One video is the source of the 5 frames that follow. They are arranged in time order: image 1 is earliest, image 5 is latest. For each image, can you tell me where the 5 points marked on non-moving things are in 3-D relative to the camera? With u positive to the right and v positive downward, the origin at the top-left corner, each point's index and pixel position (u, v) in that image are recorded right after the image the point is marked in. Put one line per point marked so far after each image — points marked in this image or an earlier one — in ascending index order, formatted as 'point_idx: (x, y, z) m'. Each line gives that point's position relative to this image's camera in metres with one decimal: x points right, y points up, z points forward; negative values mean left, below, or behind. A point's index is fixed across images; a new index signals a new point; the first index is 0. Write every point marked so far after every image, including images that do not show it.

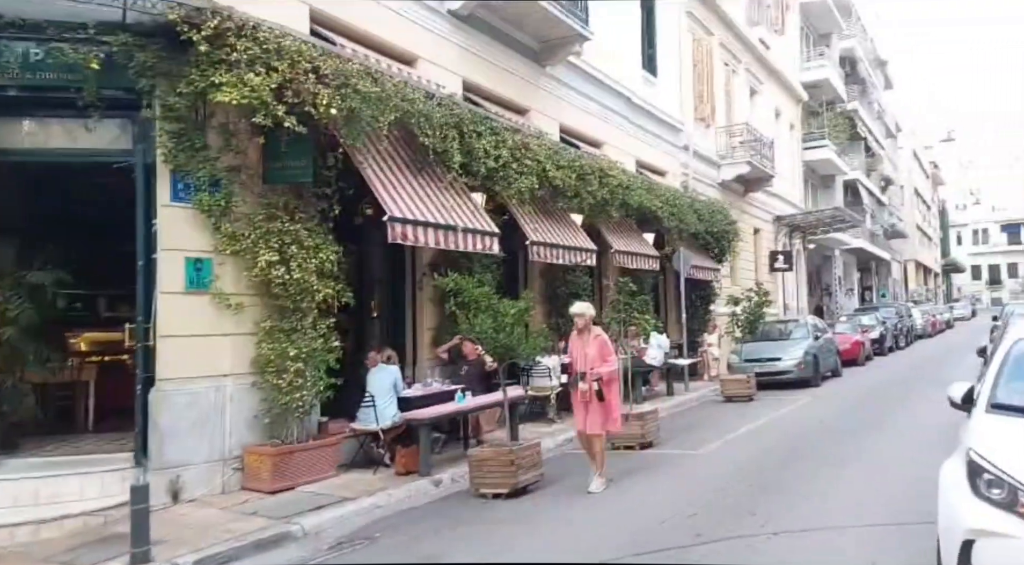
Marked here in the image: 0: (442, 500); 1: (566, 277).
0: (-0.7, -2.3, +8.3) m
1: (+1.0, +0.1, +14.9) m
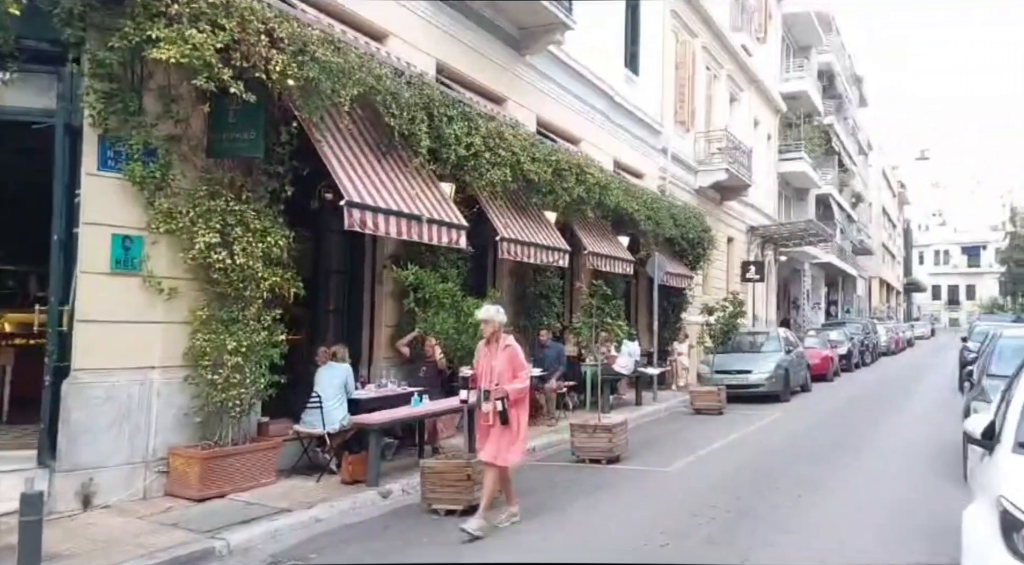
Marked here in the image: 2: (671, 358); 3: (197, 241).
0: (-1.2, -2.2, +7.5) m
1: (+0.4, +0.1, +14.2) m
2: (+3.9, -1.8, +19.3) m
3: (-3.0, +0.4, +7.5) m
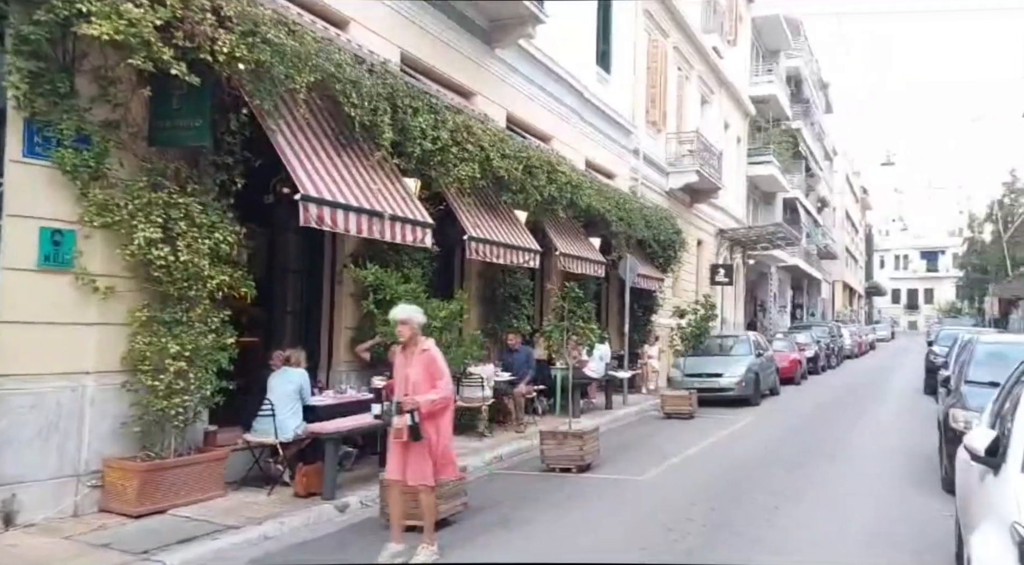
0: (-1.5, -2.2, +7.0) m
1: (-0.1, +0.1, +13.7) m
2: (+3.1, -1.9, +18.9) m
3: (-3.3, +0.4, +6.9) m
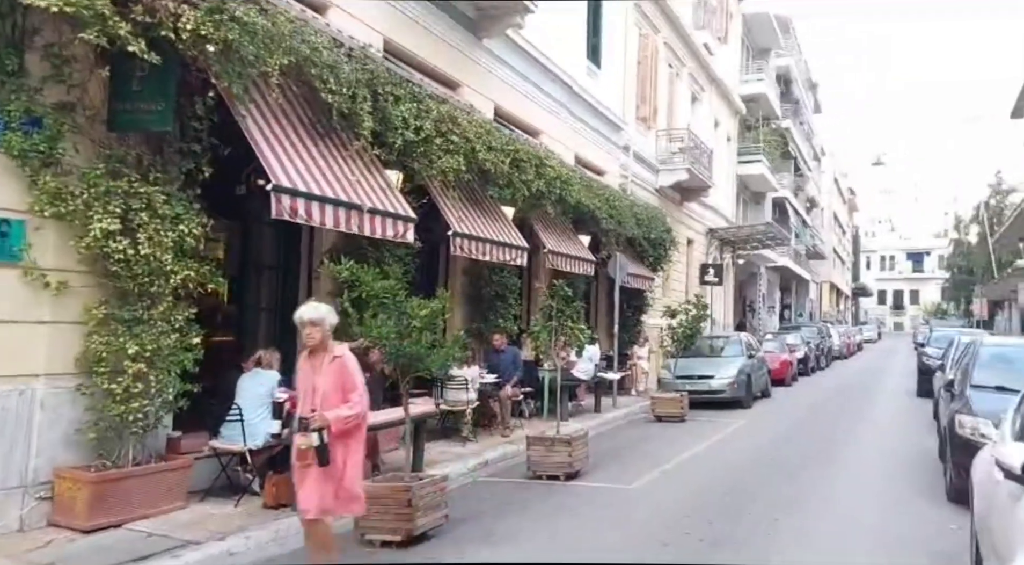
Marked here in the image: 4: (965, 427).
0: (-1.6, -2.2, +6.5) m
1: (-0.3, +0.1, +13.3) m
2: (+2.8, -1.9, +18.5) m
3: (-3.4, +0.4, +6.4) m
4: (+4.6, -1.5, +7.9) m
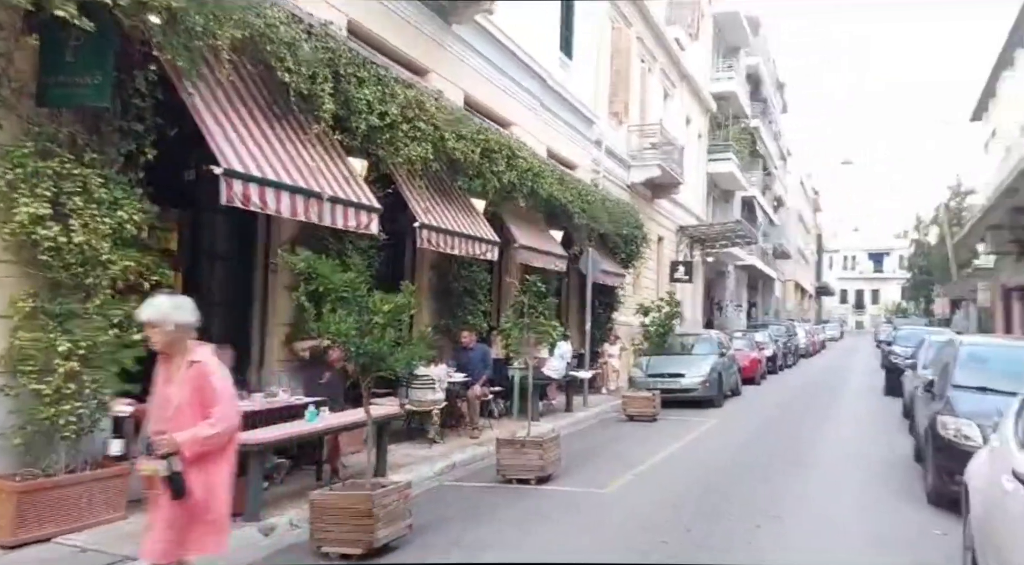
0: (-1.9, -2.1, +6.0) m
1: (-0.8, +0.2, +12.8) m
2: (+2.1, -1.8, +18.1) m
3: (-3.6, +0.5, +5.7) m
4: (+4.3, -1.4, +7.6) m
